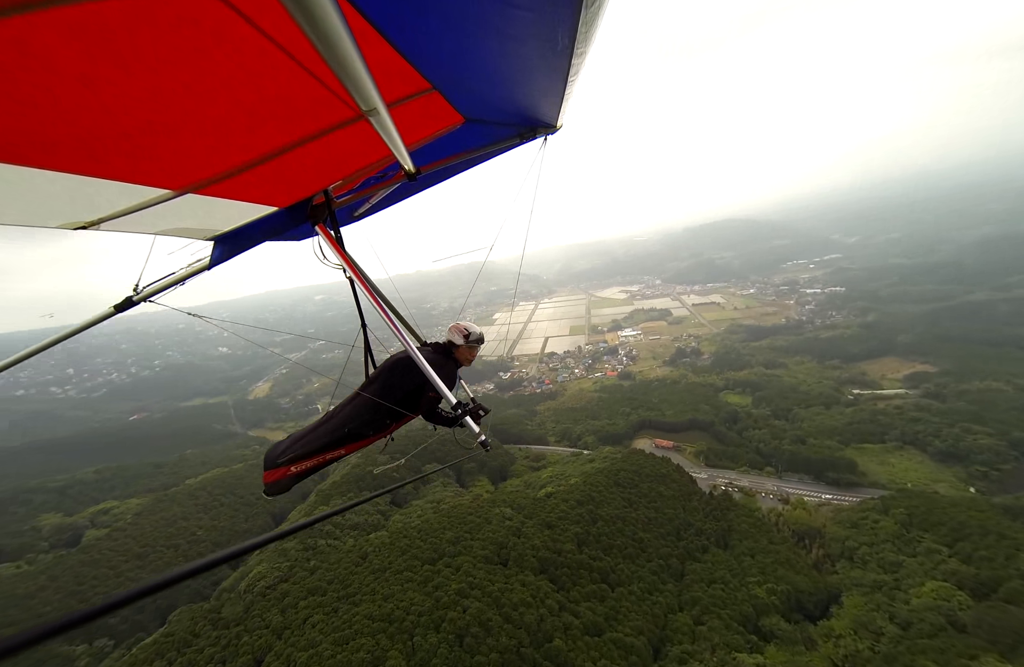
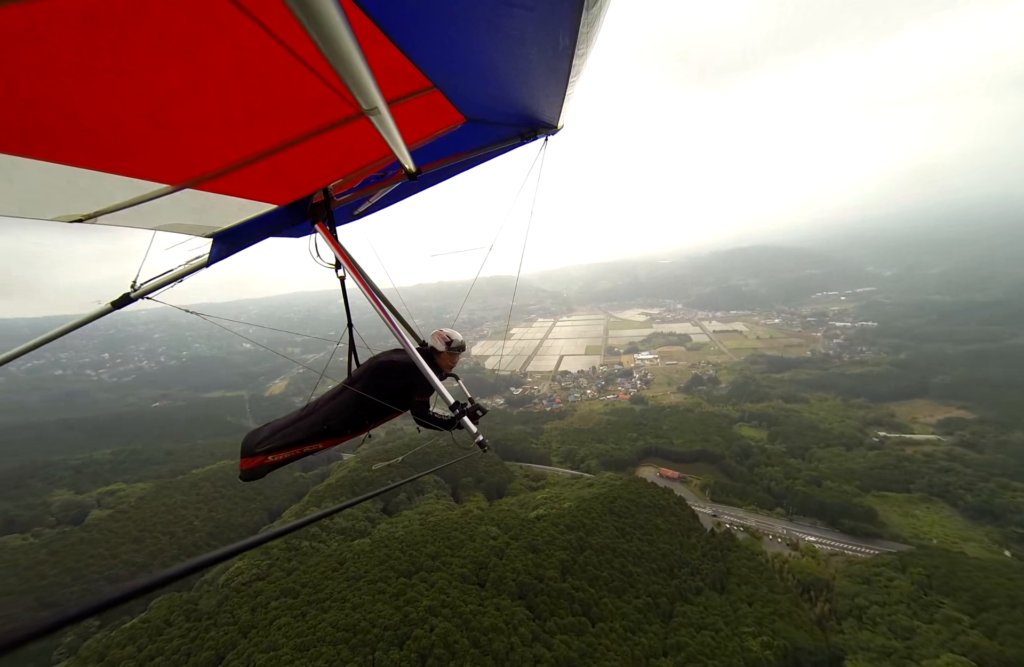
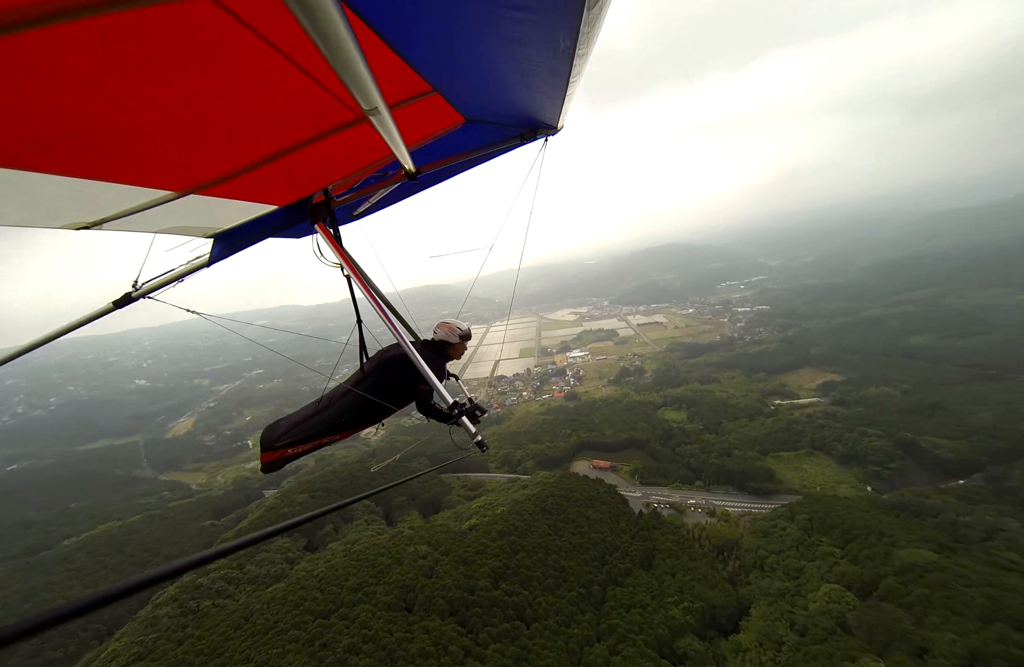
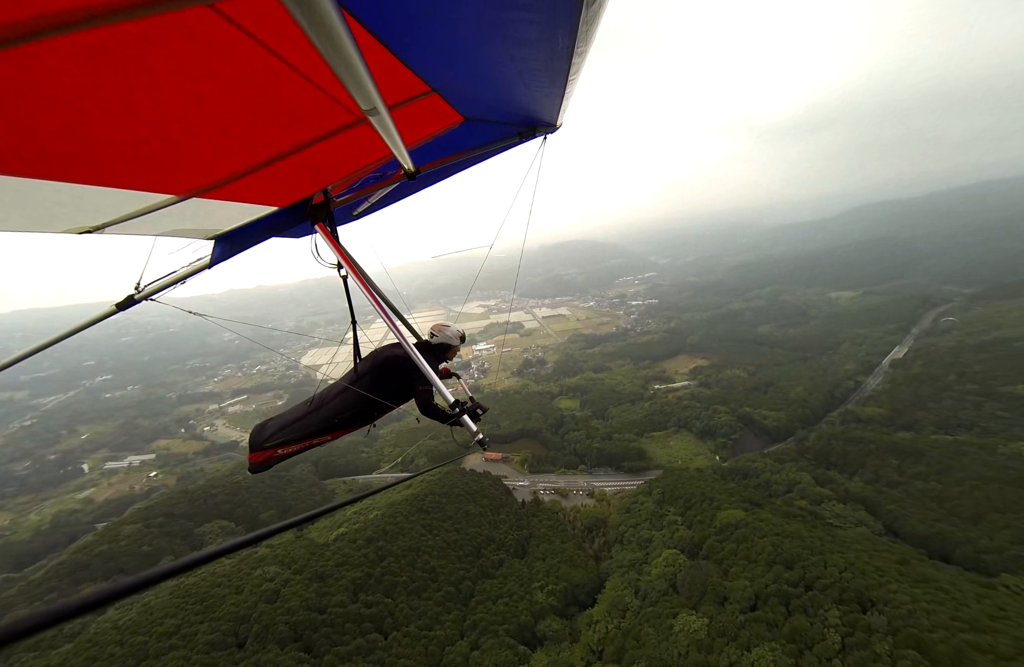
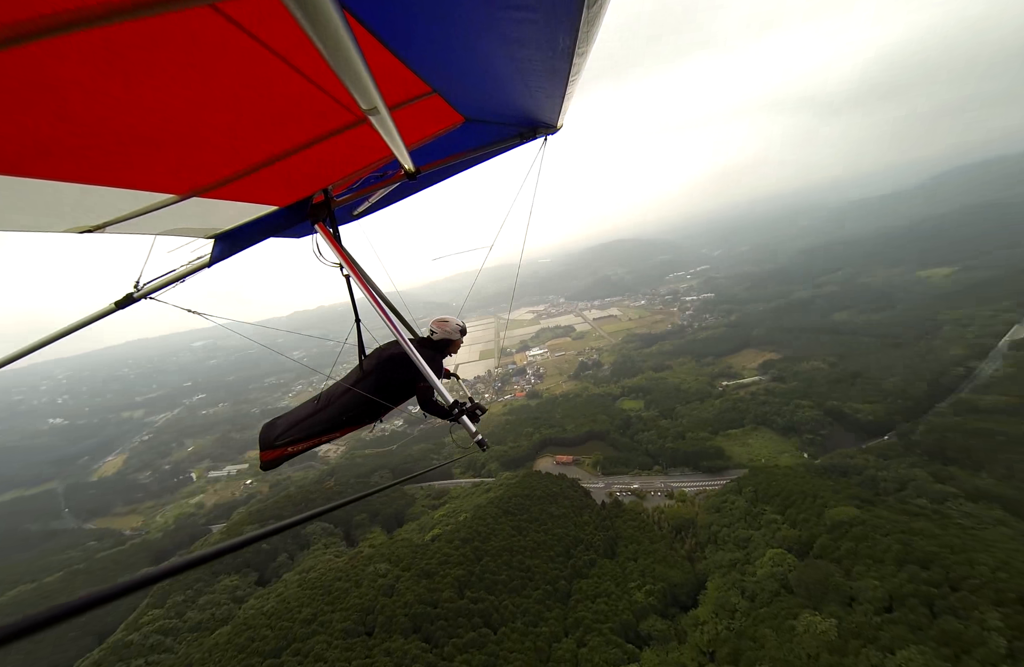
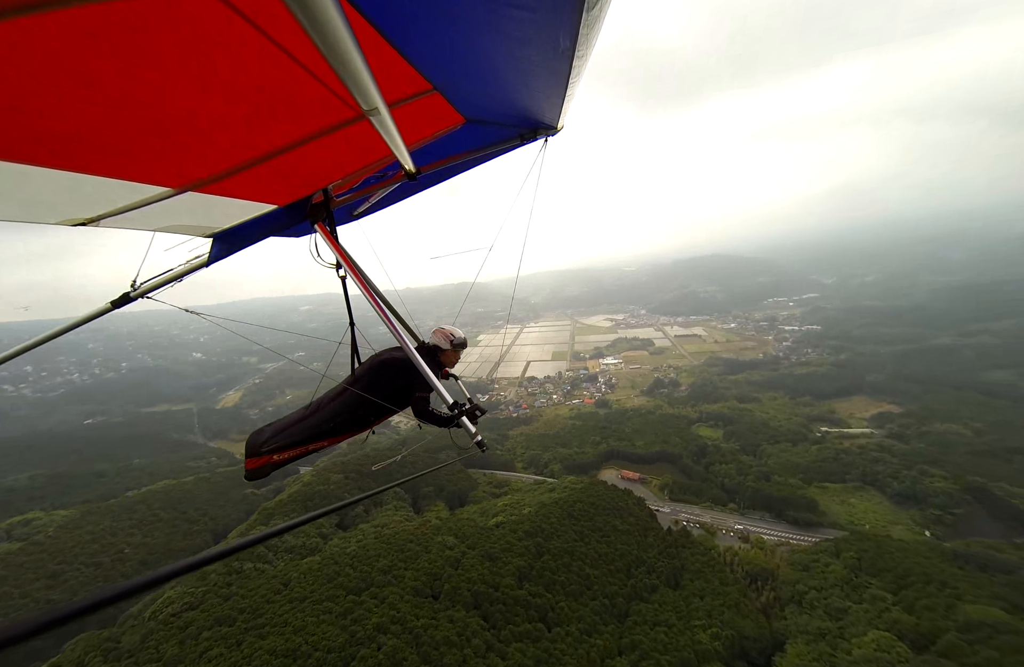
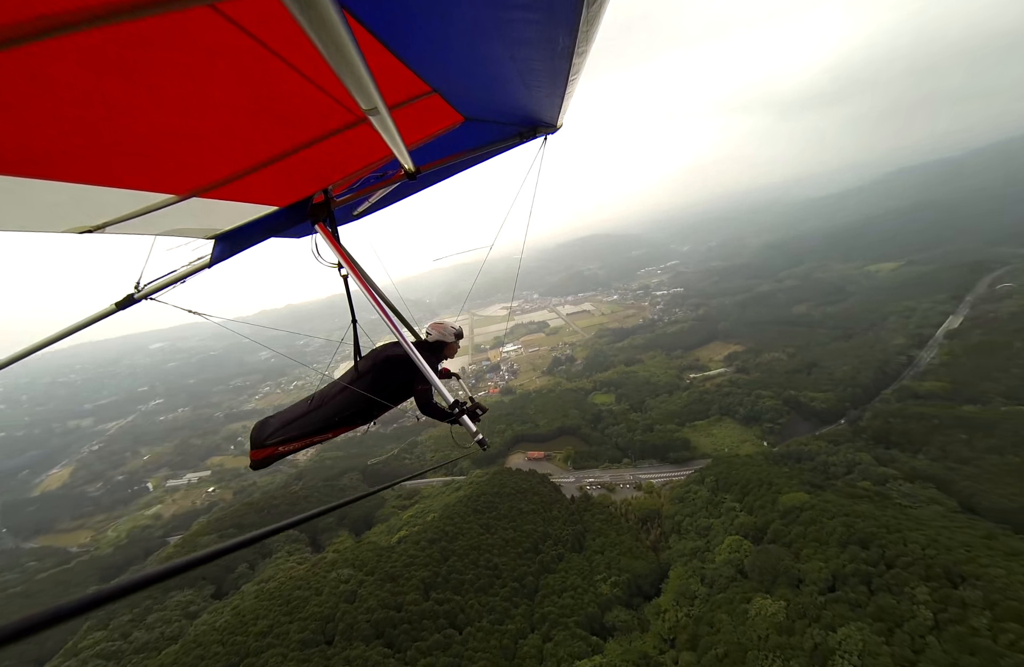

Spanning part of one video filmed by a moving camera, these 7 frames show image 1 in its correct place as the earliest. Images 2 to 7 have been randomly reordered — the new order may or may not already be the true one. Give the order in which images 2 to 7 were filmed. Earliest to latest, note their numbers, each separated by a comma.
2, 6, 3, 5, 7, 4
